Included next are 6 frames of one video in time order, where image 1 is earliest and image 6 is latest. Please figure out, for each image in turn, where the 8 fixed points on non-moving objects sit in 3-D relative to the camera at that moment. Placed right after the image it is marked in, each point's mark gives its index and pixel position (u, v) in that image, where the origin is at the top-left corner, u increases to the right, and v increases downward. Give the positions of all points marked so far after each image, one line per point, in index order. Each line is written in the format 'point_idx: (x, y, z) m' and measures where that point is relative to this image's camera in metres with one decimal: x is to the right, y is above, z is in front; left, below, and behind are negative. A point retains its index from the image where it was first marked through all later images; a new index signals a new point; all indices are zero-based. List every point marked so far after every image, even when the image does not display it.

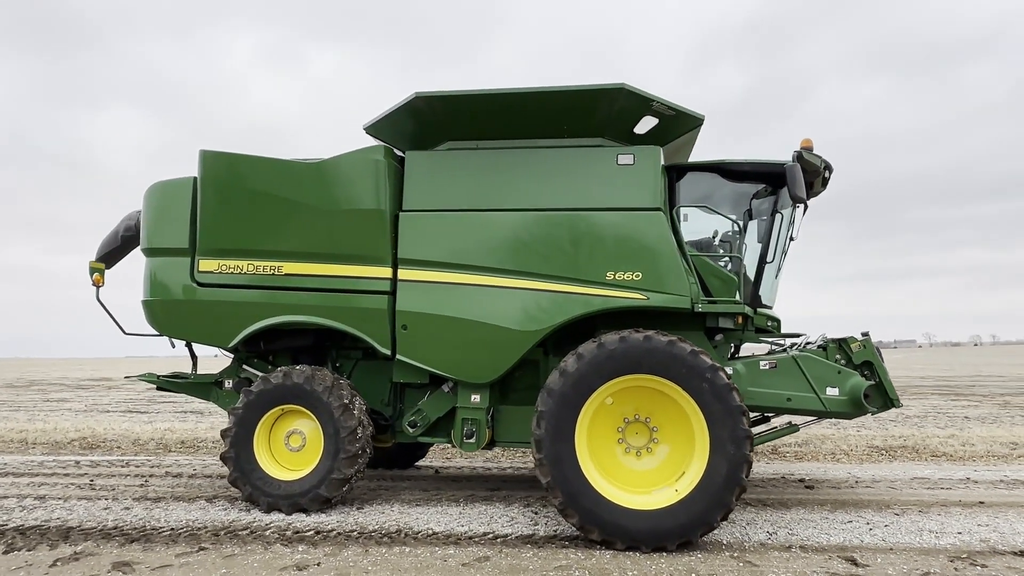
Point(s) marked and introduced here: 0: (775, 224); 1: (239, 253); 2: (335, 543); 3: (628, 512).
0: (+2.1, +0.5, +4.5) m
1: (-2.1, +0.3, +4.5) m
2: (-1.0, -1.5, +3.3) m
3: (+0.6, -1.2, +3.2) m
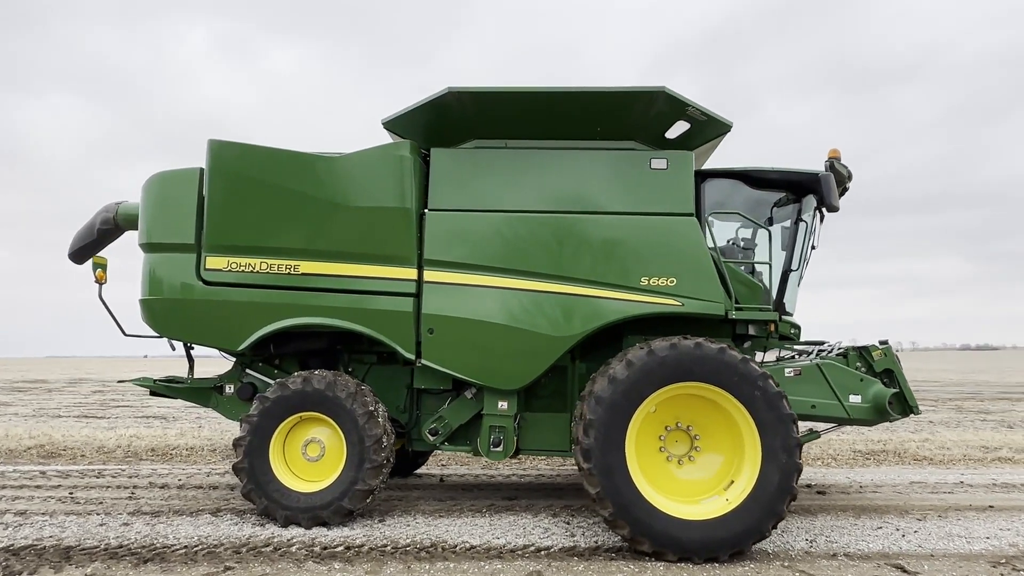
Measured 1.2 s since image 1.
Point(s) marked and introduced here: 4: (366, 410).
0: (+2.3, +0.4, +4.6) m
1: (-1.9, +0.3, +4.3) m
2: (-0.7, -1.5, +3.1) m
3: (+0.9, -1.3, +3.1) m
4: (-0.9, -0.8, +3.7) m
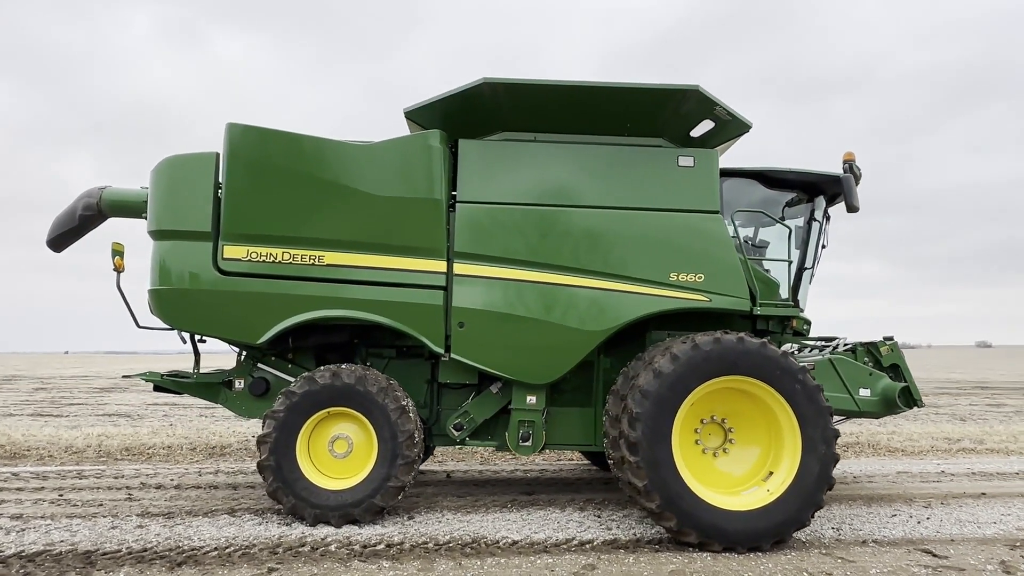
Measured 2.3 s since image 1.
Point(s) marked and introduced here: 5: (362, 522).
0: (+2.4, +0.5, +4.7) m
1: (-1.7, +0.3, +4.1) m
2: (-0.5, -1.4, +3.1) m
3: (+1.2, -1.2, +3.2) m
4: (-0.7, -0.7, +3.7) m
5: (-0.9, -1.4, +3.6) m
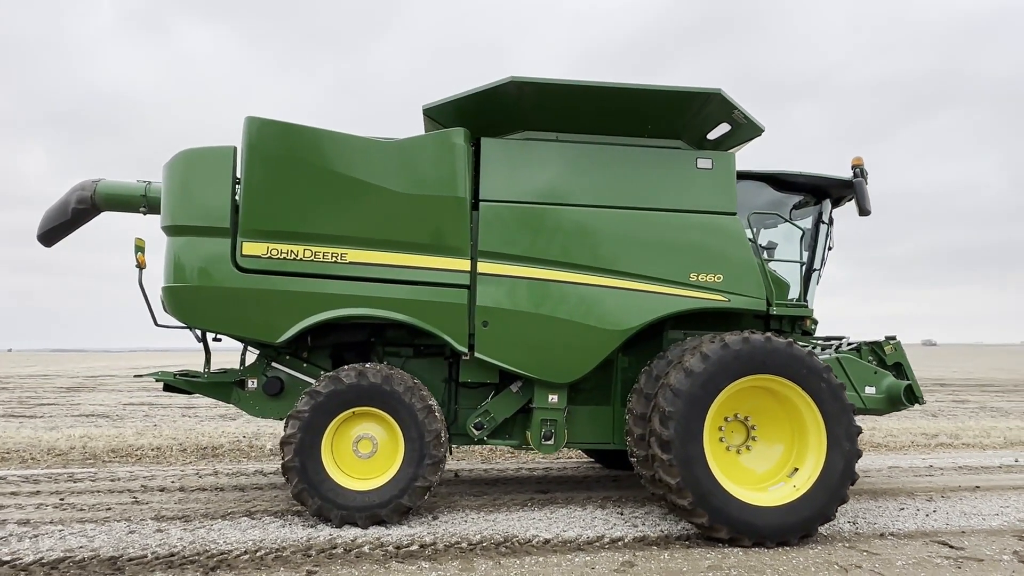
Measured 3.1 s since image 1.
0: (+2.5, +0.5, +4.8) m
1: (-1.5, +0.4, +4.0) m
2: (-0.3, -1.4, +3.1) m
3: (+1.4, -1.2, +3.2) m
4: (-0.5, -0.7, +3.6) m
5: (-0.7, -1.4, +3.5) m
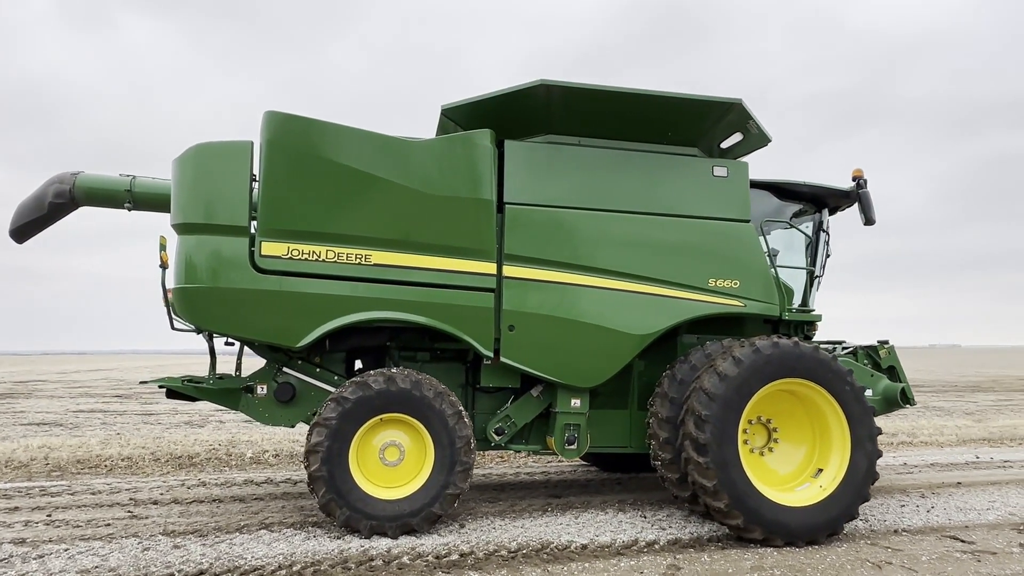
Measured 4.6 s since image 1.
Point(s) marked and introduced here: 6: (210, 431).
0: (+2.6, +0.4, +5.0) m
1: (-1.3, +0.3, +3.9) m
2: (-0.1, -1.4, +3.0) m
3: (+1.6, -1.3, +3.3) m
4: (-0.3, -0.7, +3.6) m
5: (-0.5, -1.4, +3.4) m
6: (-4.3, -2.0, +8.4) m
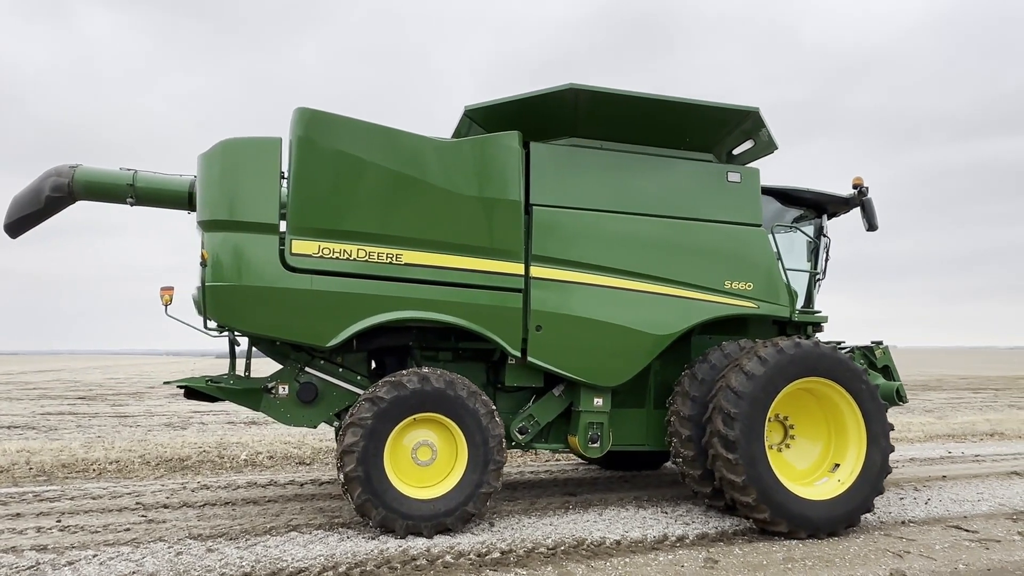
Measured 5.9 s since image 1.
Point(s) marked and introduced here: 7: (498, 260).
0: (+2.7, +0.4, +5.2) m
1: (-1.1, +0.3, +3.8) m
2: (+0.2, -1.4, +3.1) m
3: (+1.8, -1.3, +3.5) m
4: (-0.2, -0.7, +3.6) m
5: (-0.3, -1.4, +3.5) m
6: (-4.4, -2.0, +8.2) m
7: (-0.2, +0.2, +4.1) m
